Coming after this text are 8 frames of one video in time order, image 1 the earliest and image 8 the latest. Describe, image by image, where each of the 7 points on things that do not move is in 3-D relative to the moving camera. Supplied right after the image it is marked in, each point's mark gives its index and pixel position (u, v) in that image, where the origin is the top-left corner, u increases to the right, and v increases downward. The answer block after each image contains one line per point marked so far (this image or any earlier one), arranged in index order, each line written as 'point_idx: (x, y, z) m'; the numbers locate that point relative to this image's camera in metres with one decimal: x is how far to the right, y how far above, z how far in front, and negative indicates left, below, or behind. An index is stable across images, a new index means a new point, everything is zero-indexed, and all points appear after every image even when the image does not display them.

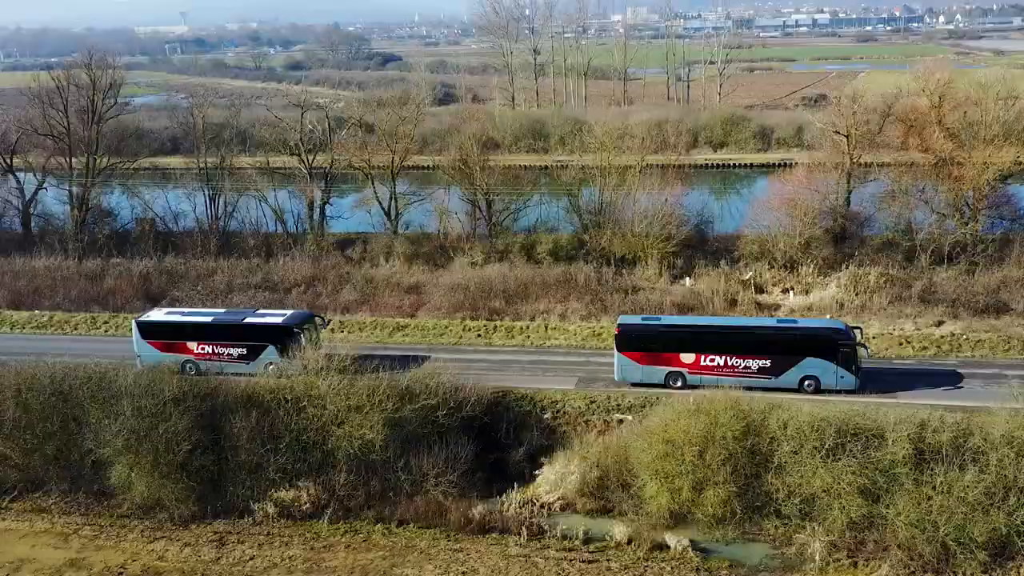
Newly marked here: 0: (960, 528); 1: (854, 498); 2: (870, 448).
0: (+8.8, -4.7, +18.9) m
1: (+7.0, -4.3, +19.5) m
2: (+7.5, -3.4, +20.0) m
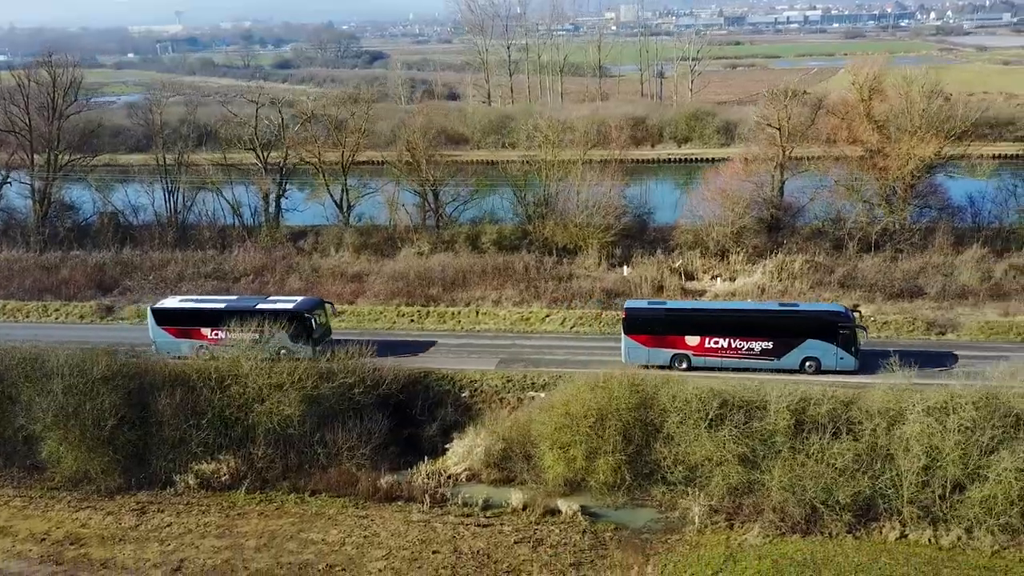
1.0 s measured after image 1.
0: (+6.6, -4.3, +20.2) m
1: (+4.8, -3.8, +20.8) m
2: (+5.3, -2.9, +21.2) m
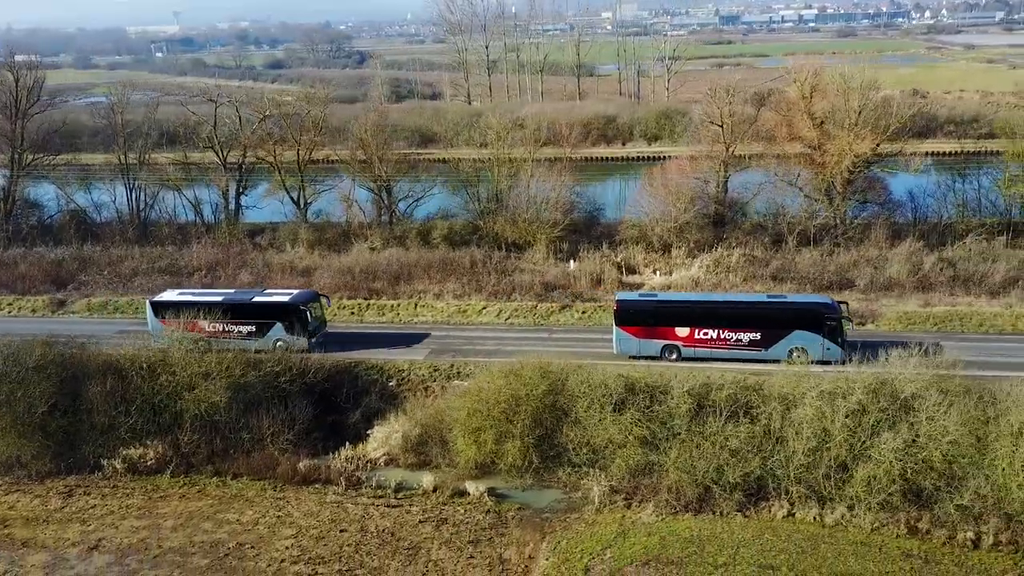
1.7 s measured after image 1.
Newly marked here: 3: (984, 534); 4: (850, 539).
0: (+4.6, -4.0, +21.0) m
1: (+2.8, -3.6, +21.6) m
2: (+3.3, -2.7, +22.1) m
3: (+9.5, -5.0, +19.2) m
4: (+6.9, -5.1, +19.4) m
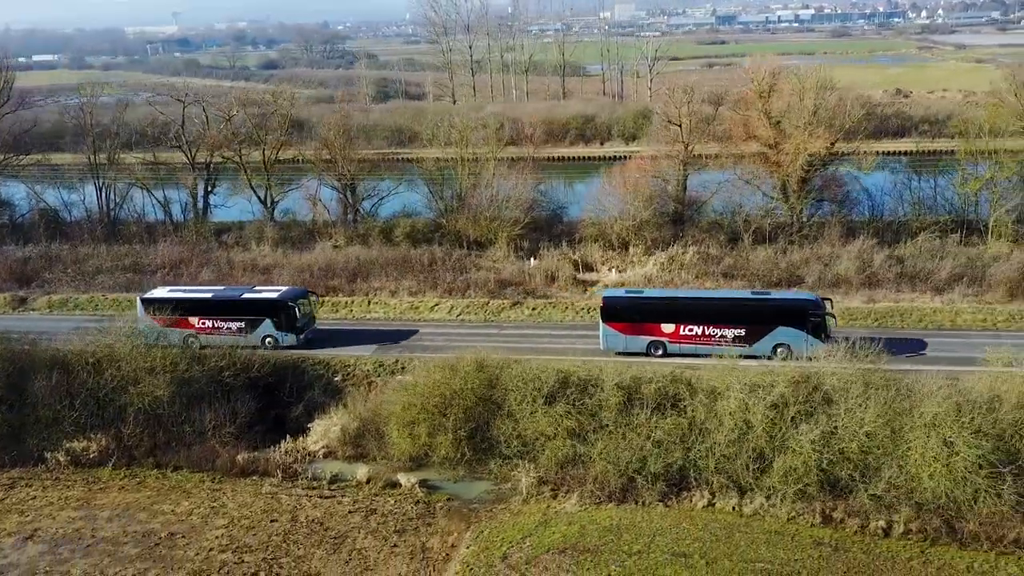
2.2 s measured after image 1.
0: (+2.9, -3.9, +21.5) m
1: (+1.2, -3.5, +22.1) m
2: (+1.7, -2.6, +22.6) m
3: (+7.9, -4.8, +19.6) m
4: (+5.3, -5.0, +19.8) m
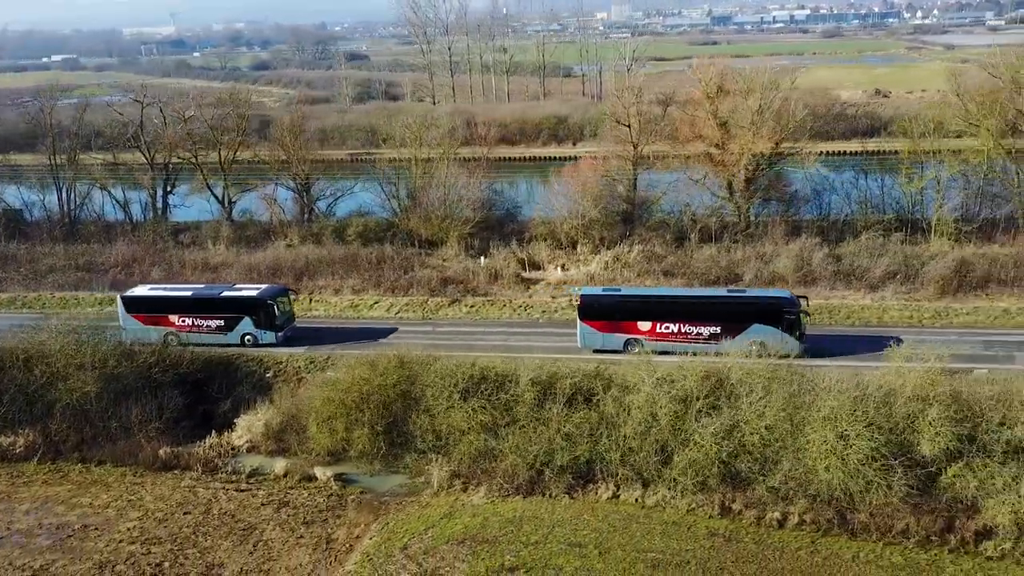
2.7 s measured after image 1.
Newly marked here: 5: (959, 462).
0: (+0.9, -3.8, +21.9) m
1: (-0.9, -3.4, +22.5) m
2: (-0.4, -2.5, +23.0) m
3: (+5.8, -4.8, +20.0) m
4: (+3.2, -4.9, +20.2) m
5: (+9.2, -3.6, +19.7) m
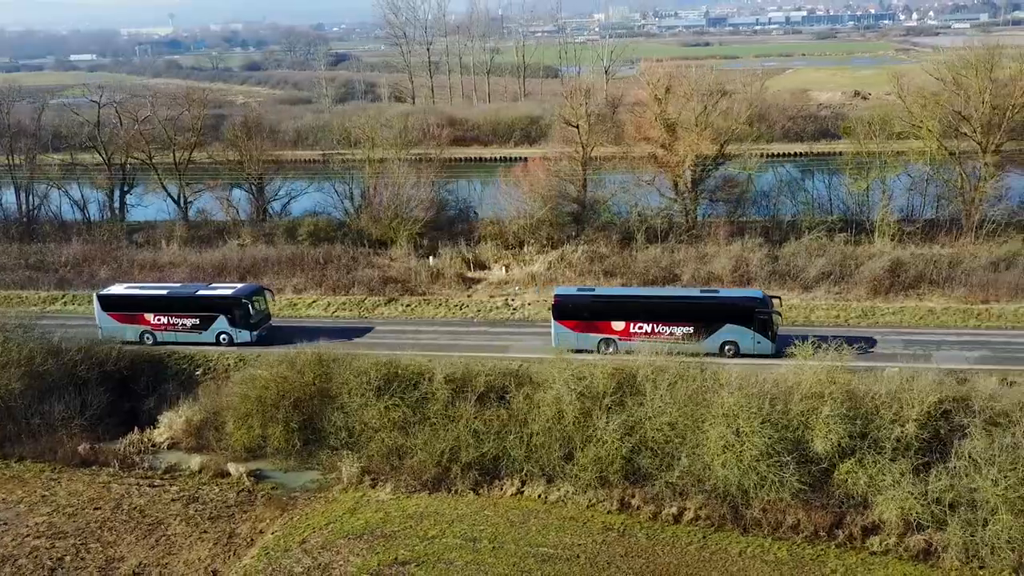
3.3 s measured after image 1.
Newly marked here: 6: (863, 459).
0: (-1.2, -3.8, +22.2) m
1: (-3.0, -3.4, +22.8) m
2: (-2.5, -2.5, +23.3) m
3: (+3.7, -4.7, +20.3) m
4: (+1.1, -4.9, +20.5) m
5: (+7.1, -3.6, +20.0) m
6: (+7.3, -3.6, +19.9) m
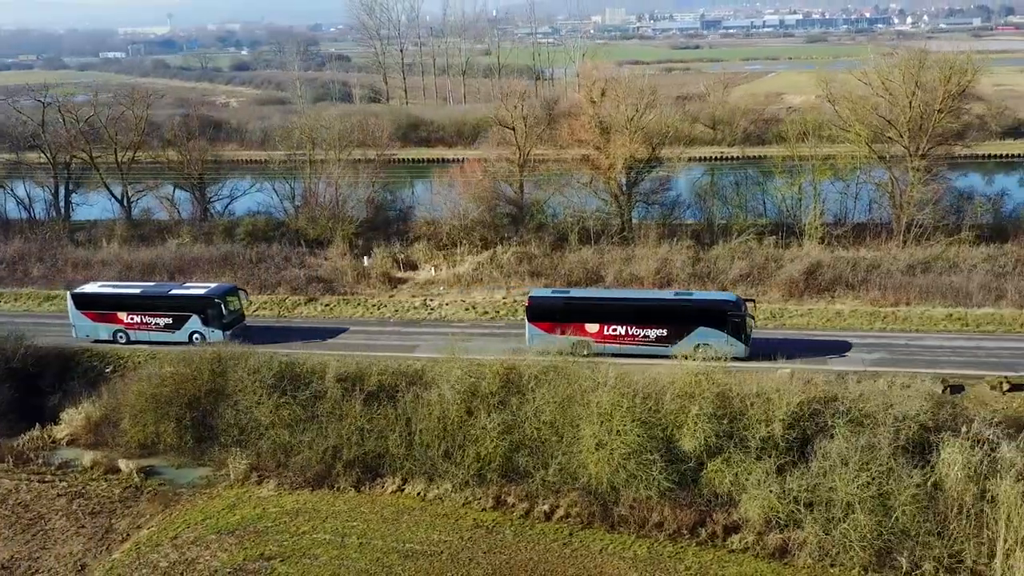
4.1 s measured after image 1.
0: (-3.9, -3.8, +22.5) m
1: (-5.7, -3.4, +23.0) m
2: (-5.2, -2.5, +23.5) m
3: (+1.0, -4.7, +20.6) m
4: (-1.6, -4.9, +20.8) m
5: (+4.4, -3.6, +20.3) m
6: (+4.6, -3.6, +20.2) m
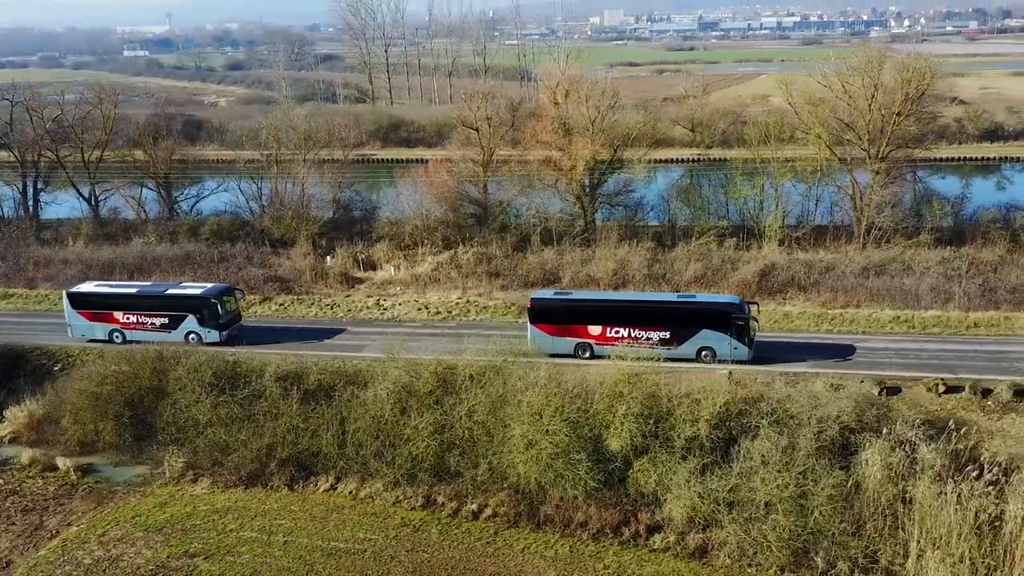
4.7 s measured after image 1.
0: (-5.5, -3.8, +22.6) m
1: (-7.3, -3.4, +23.1) m
2: (-6.8, -2.4, +23.6) m
3: (-0.6, -4.8, +20.7) m
4: (-3.2, -4.9, +20.9) m
5: (+2.8, -3.6, +20.4) m
6: (+3.1, -3.6, +20.3) m
